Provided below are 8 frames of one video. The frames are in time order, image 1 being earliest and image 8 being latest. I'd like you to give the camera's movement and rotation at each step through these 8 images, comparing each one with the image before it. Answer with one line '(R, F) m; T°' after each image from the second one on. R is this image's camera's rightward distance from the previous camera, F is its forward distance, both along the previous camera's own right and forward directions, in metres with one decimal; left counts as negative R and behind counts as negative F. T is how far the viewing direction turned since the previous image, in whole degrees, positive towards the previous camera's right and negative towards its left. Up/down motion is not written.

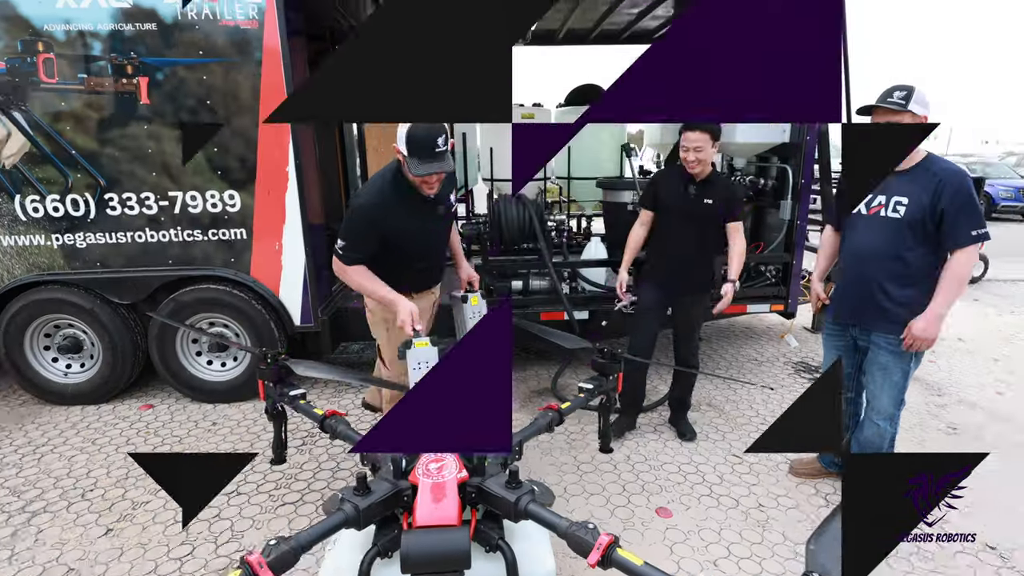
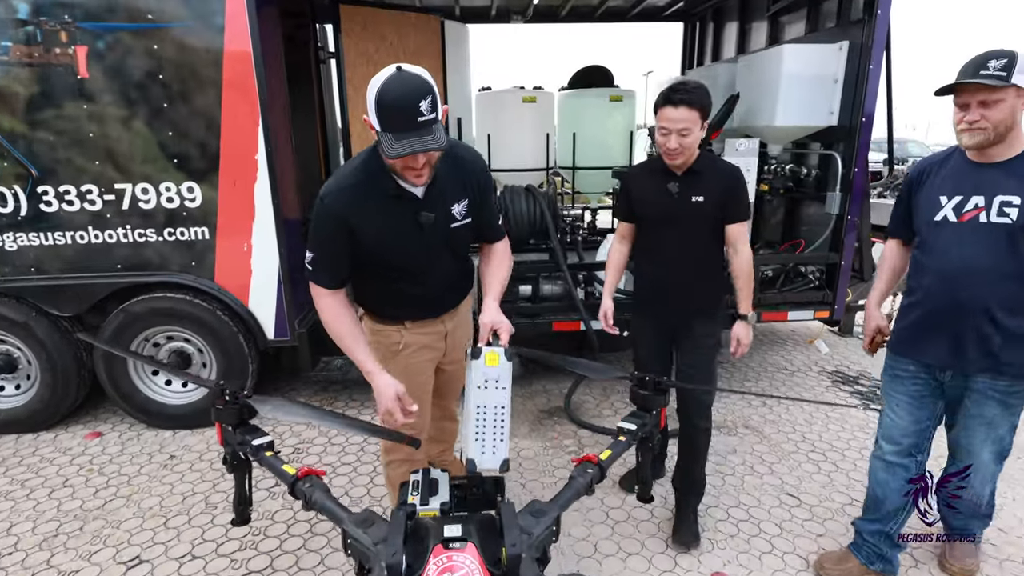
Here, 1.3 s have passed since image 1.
(-0.1, +0.5) m; +1°
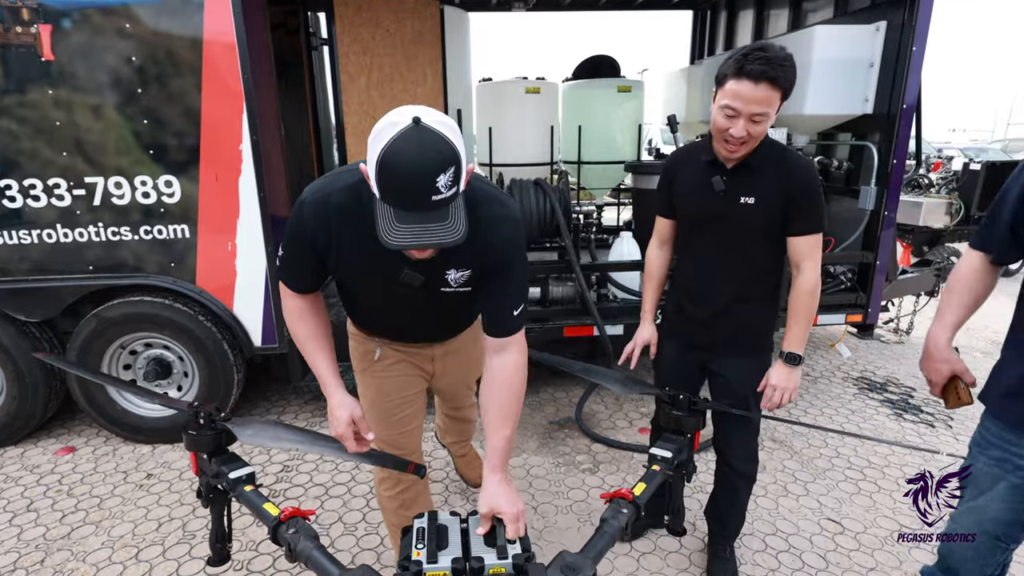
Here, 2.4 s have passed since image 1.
(0.0, +0.2) m; 0°
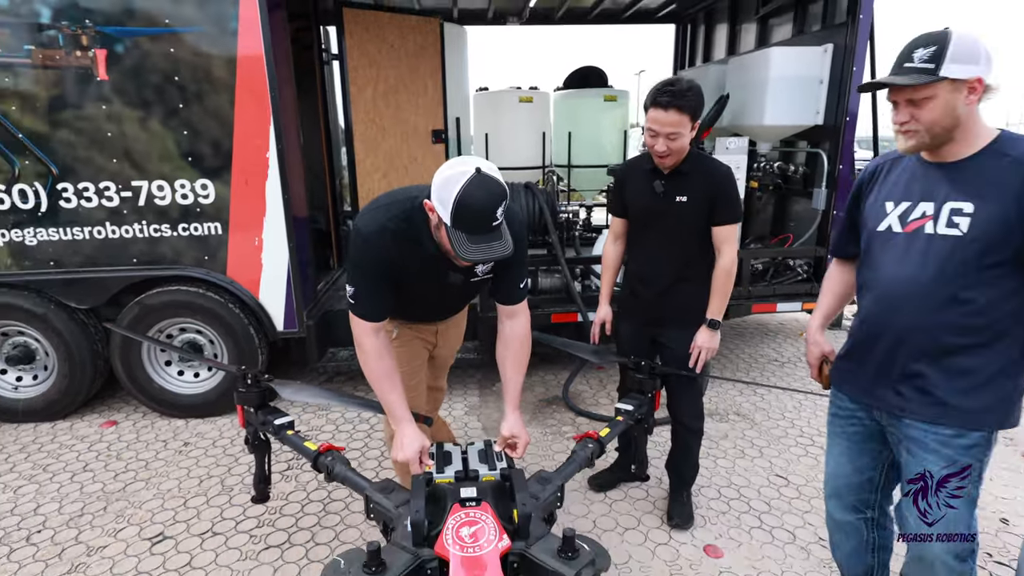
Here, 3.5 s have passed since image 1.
(0.0, -0.4) m; 0°
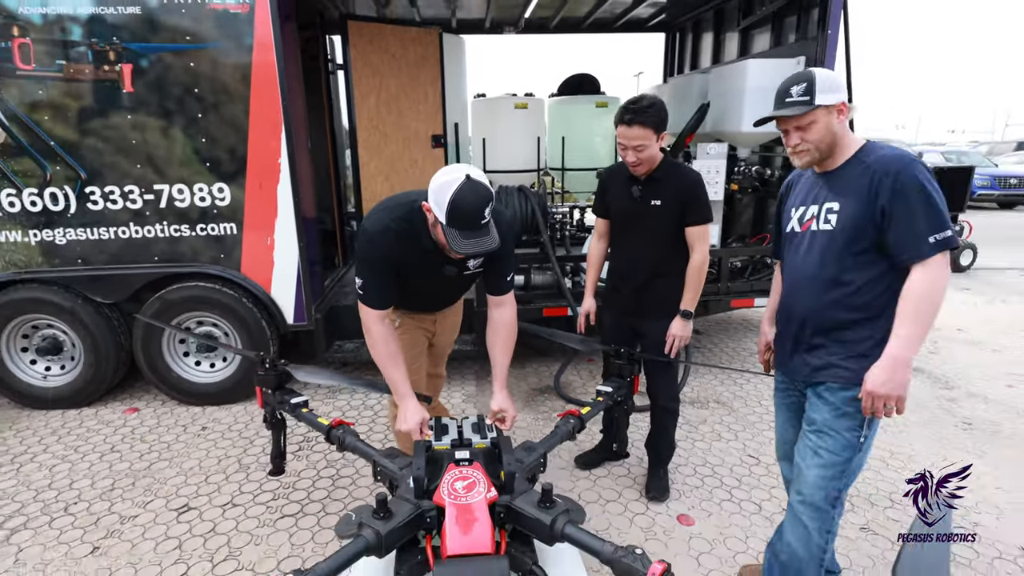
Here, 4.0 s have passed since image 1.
(0.0, -0.2) m; 0°
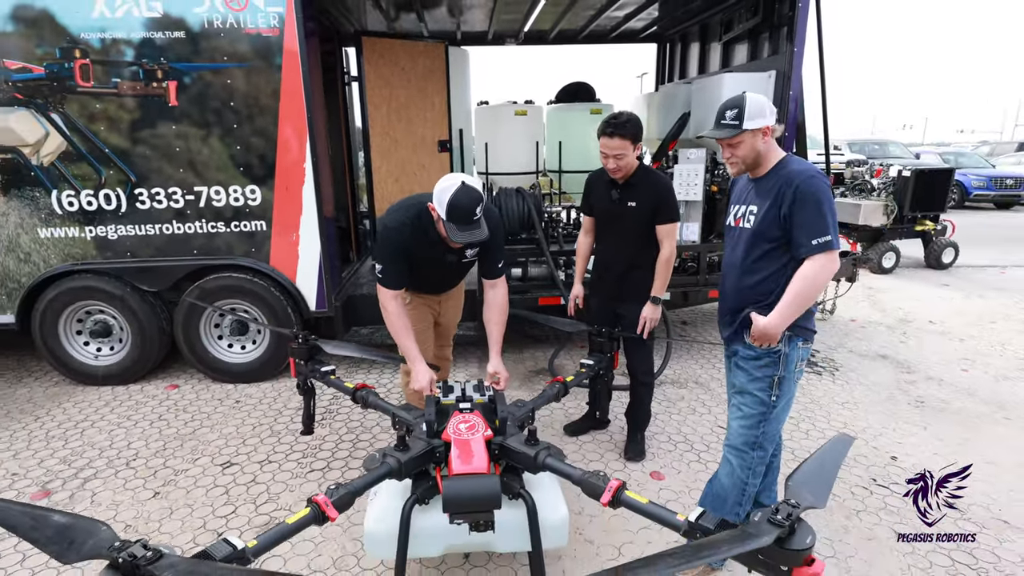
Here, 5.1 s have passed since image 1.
(0.0, -0.4) m; 0°
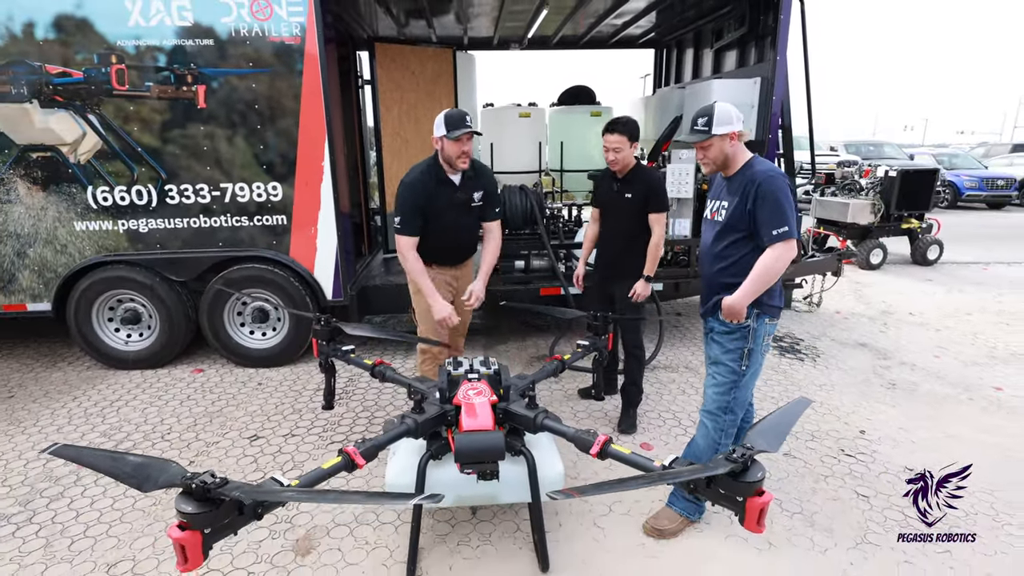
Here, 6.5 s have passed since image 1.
(0.0, -0.3) m; 0°
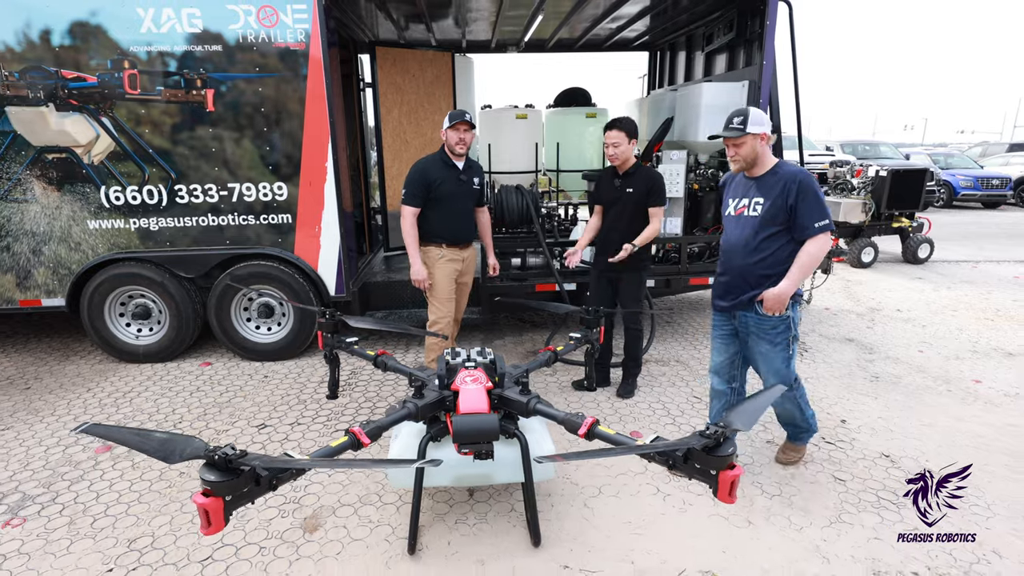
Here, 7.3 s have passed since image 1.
(0.0, -0.2) m; 0°
